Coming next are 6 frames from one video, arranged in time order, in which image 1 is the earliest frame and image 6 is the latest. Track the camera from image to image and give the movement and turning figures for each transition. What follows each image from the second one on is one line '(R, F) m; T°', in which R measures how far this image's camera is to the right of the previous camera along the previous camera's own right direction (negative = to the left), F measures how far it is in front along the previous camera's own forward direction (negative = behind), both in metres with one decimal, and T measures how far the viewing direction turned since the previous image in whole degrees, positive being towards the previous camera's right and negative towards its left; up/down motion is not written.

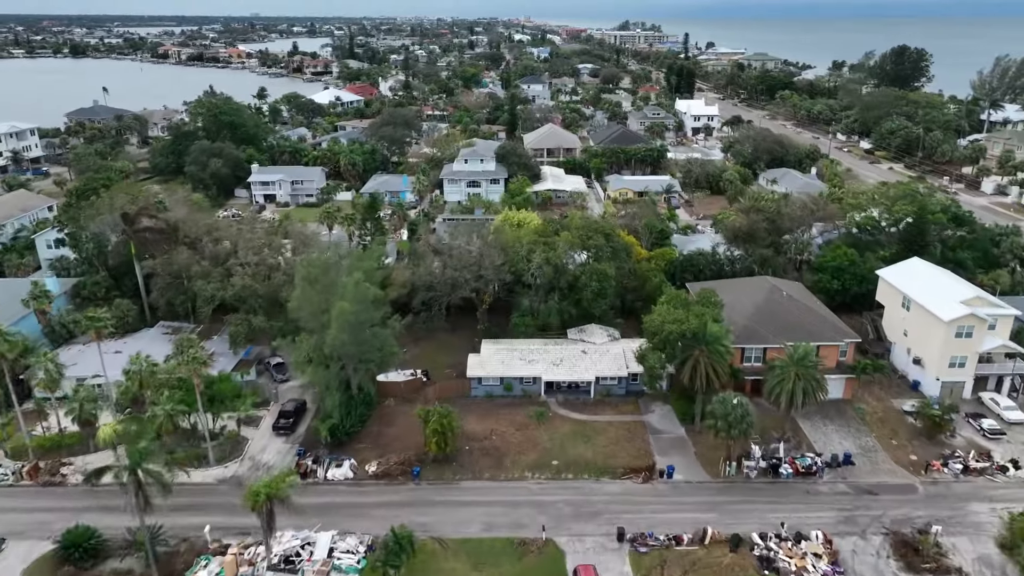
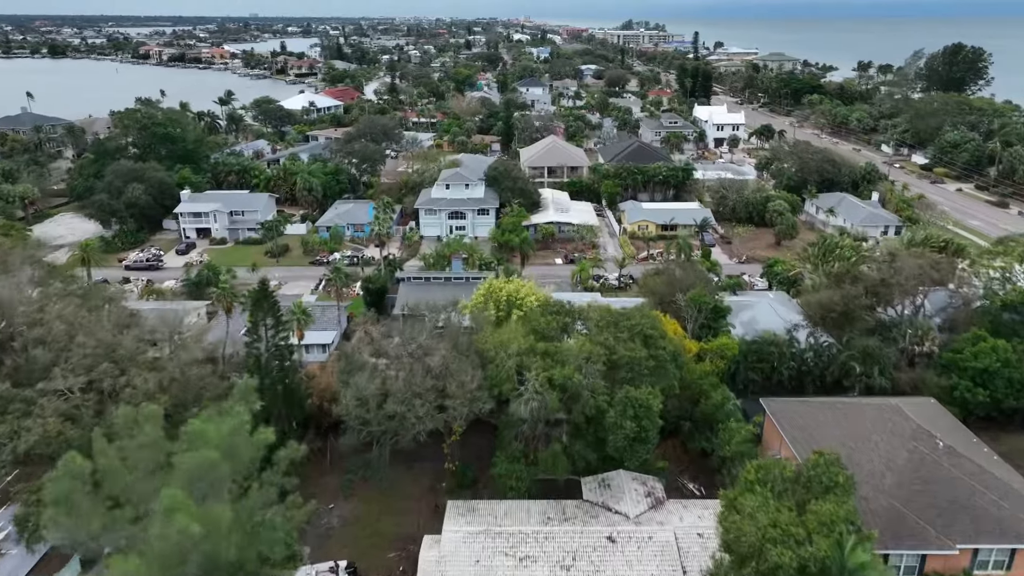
(+0.7, +15.8) m; 0°
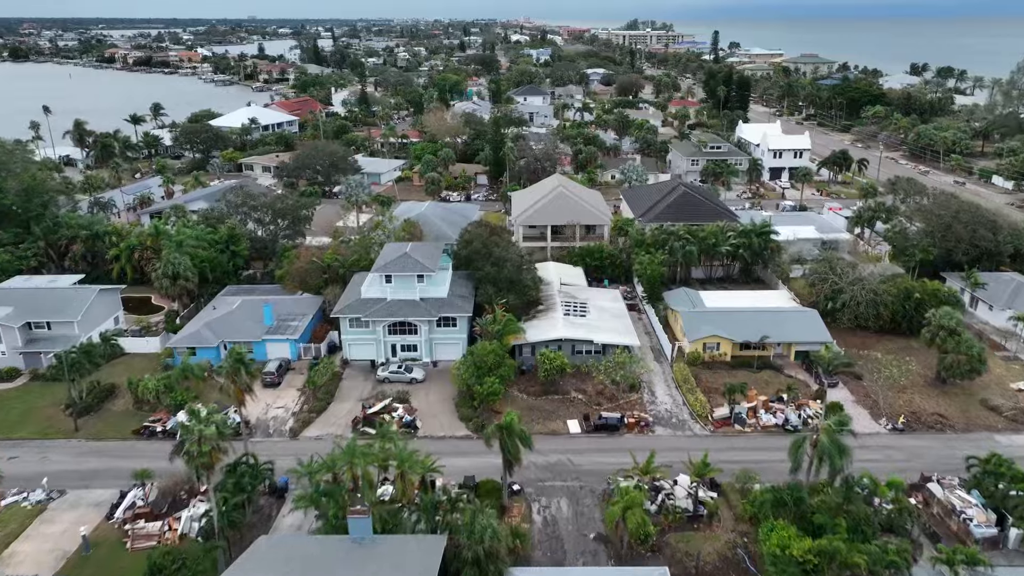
(+1.1, +25.7) m; 0°
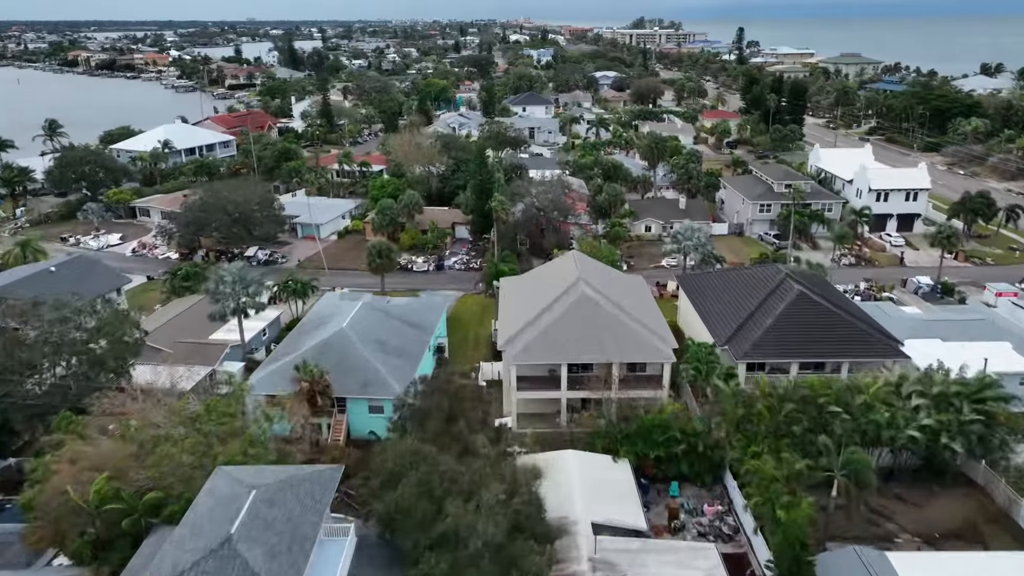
(+0.7, +24.2) m; 0°
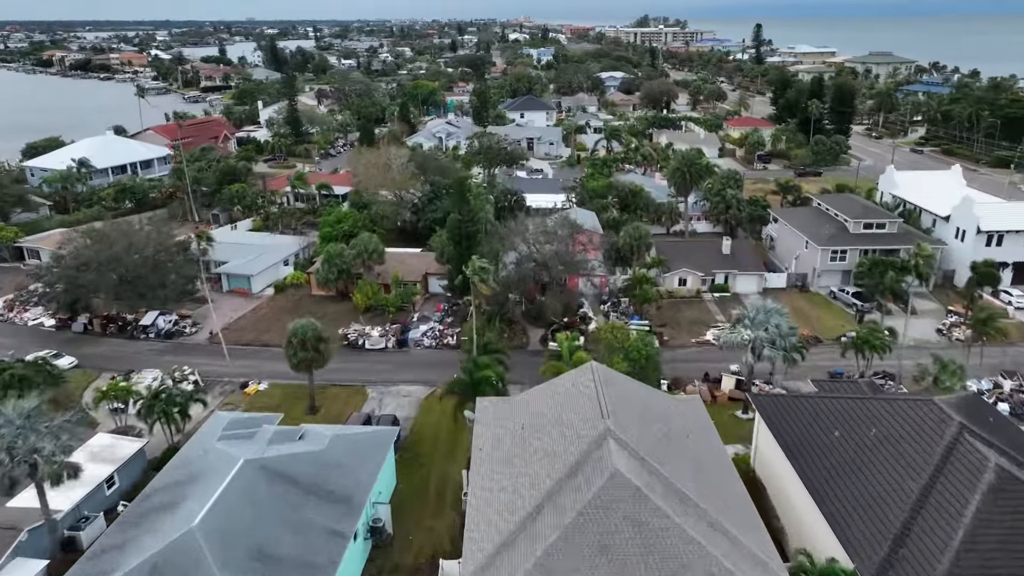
(+0.7, +14.2) m; 0°
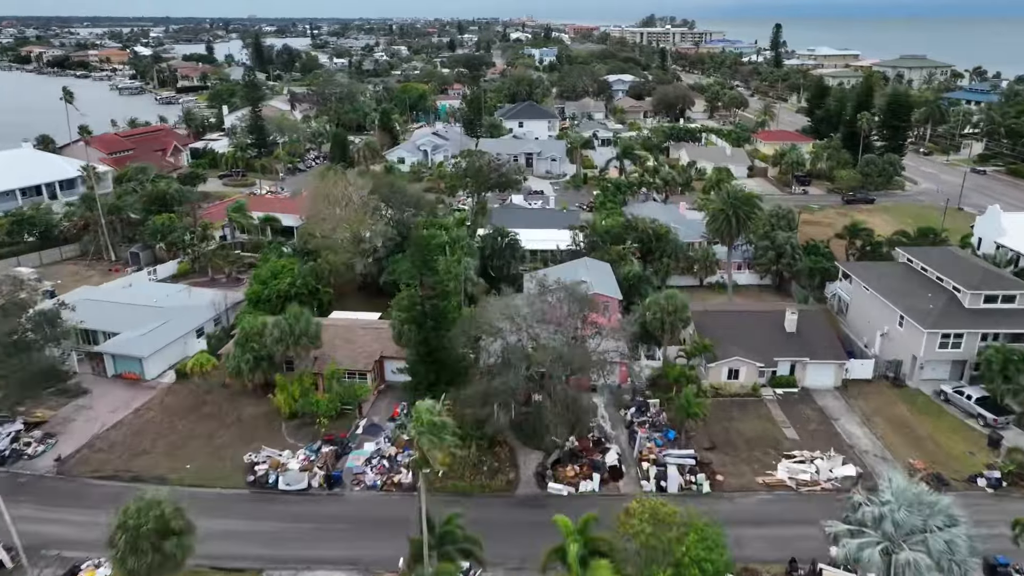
(+0.7, +12.2) m; 0°
